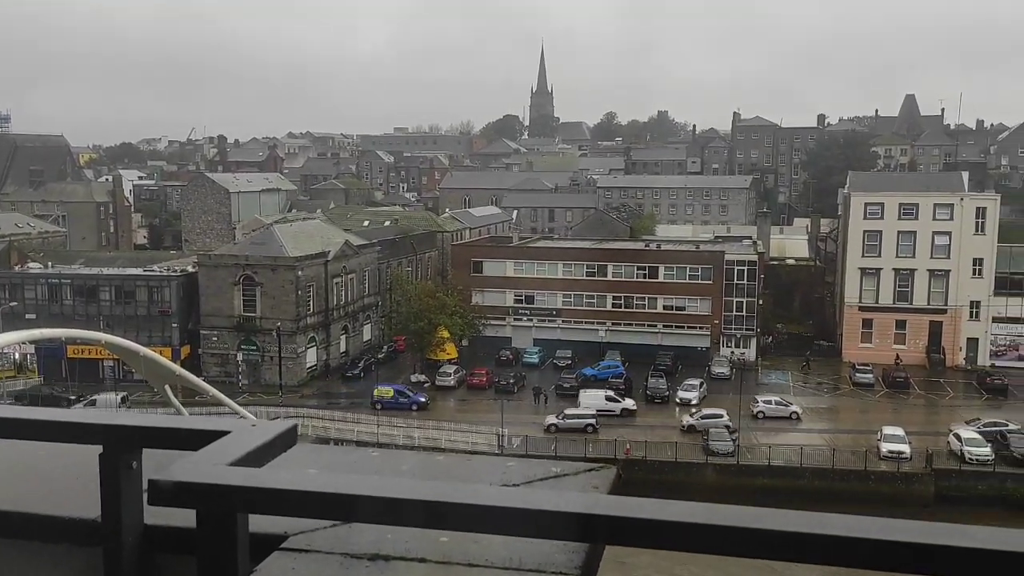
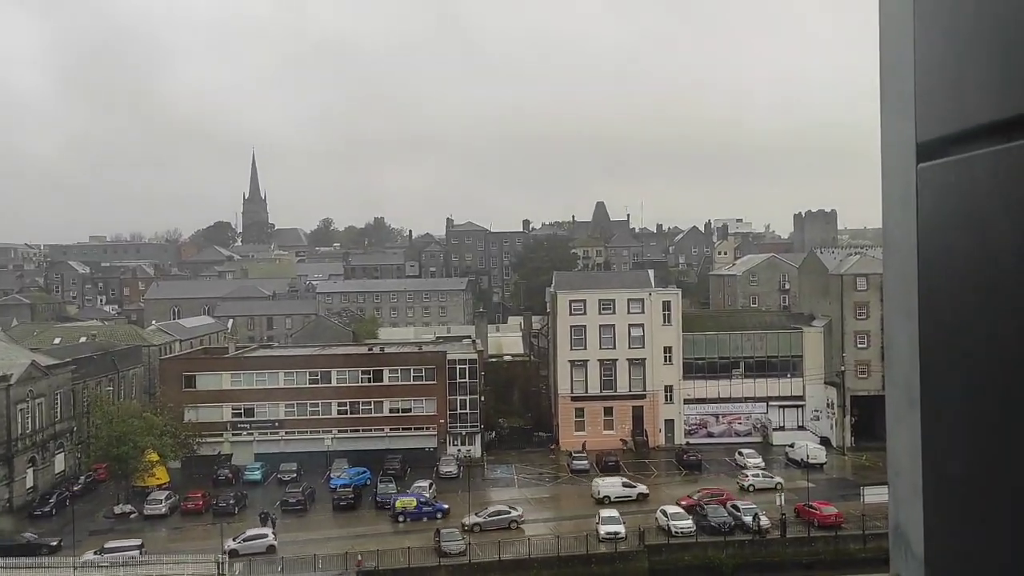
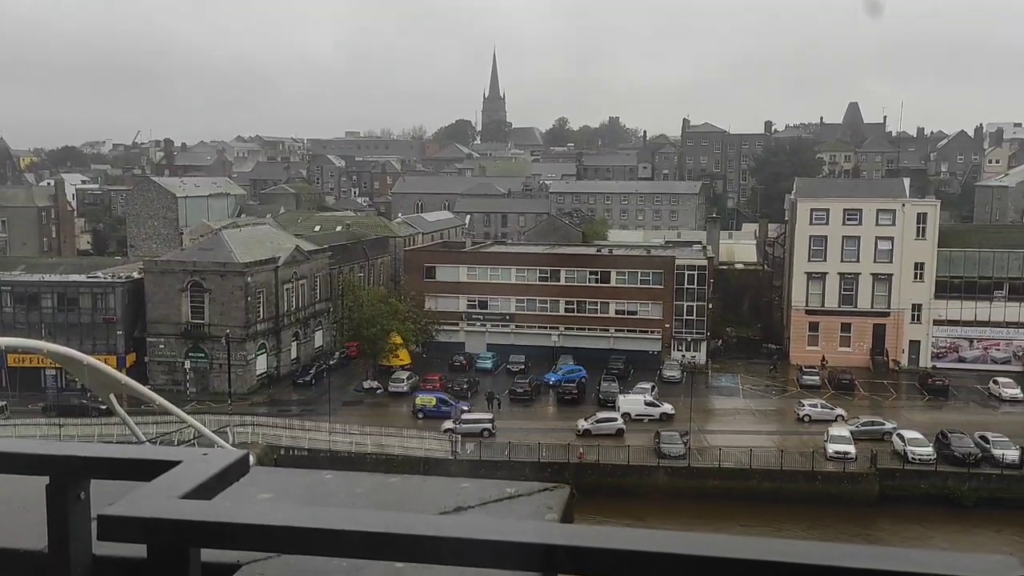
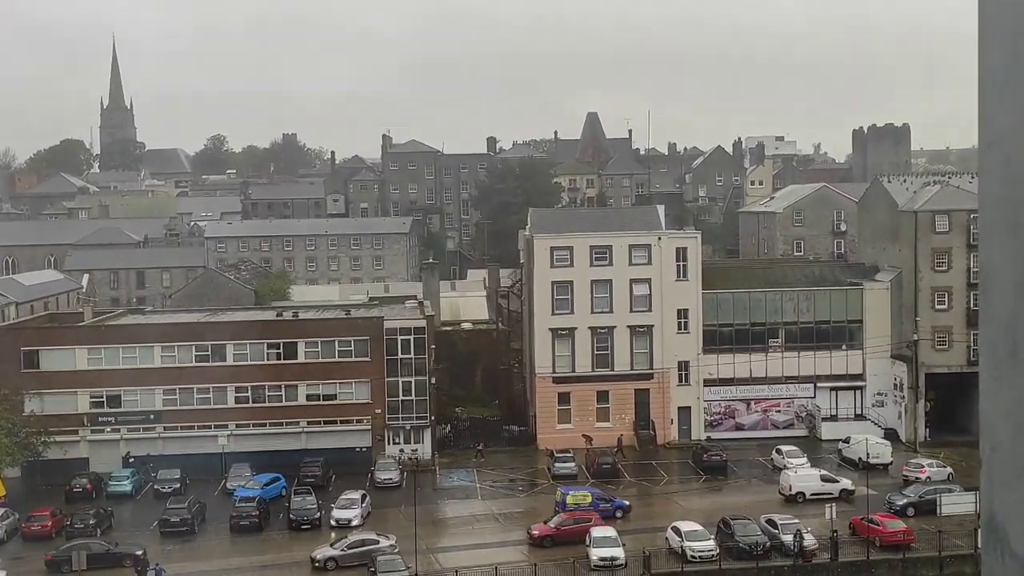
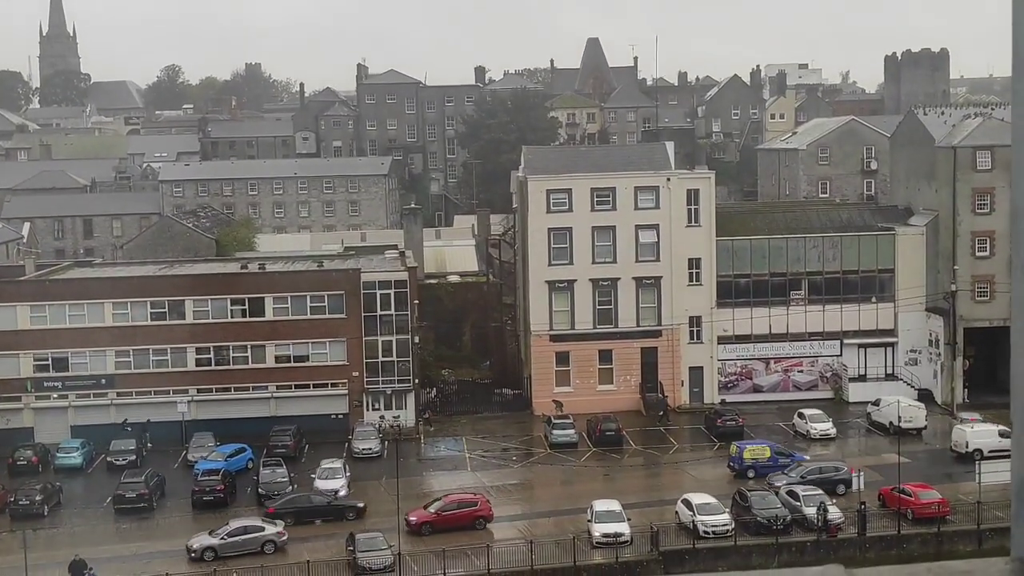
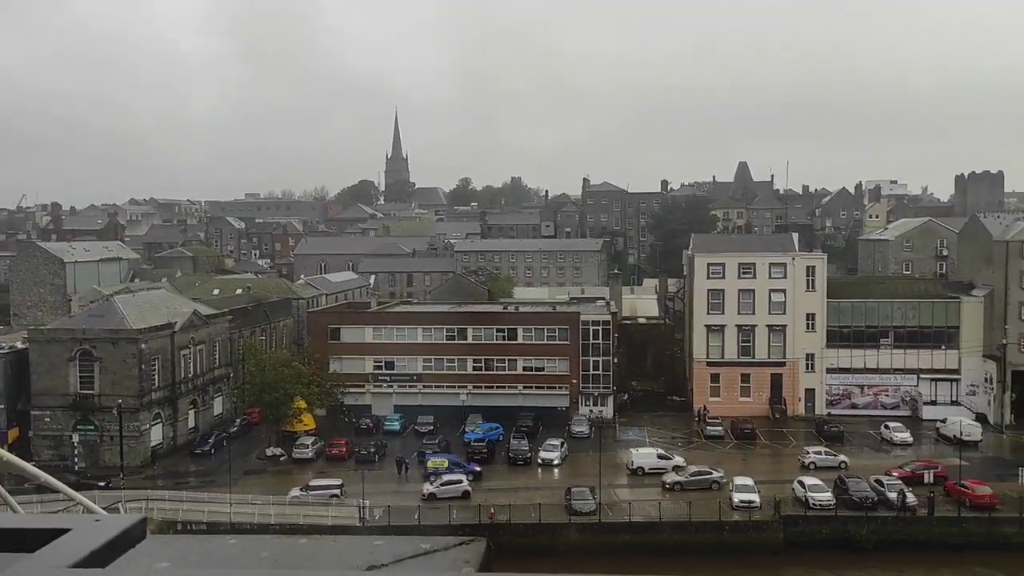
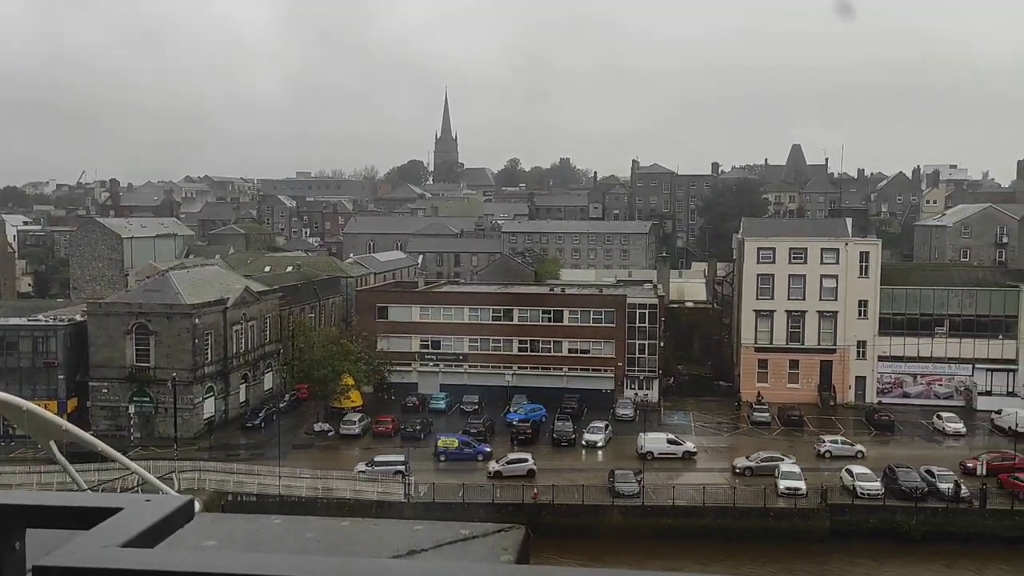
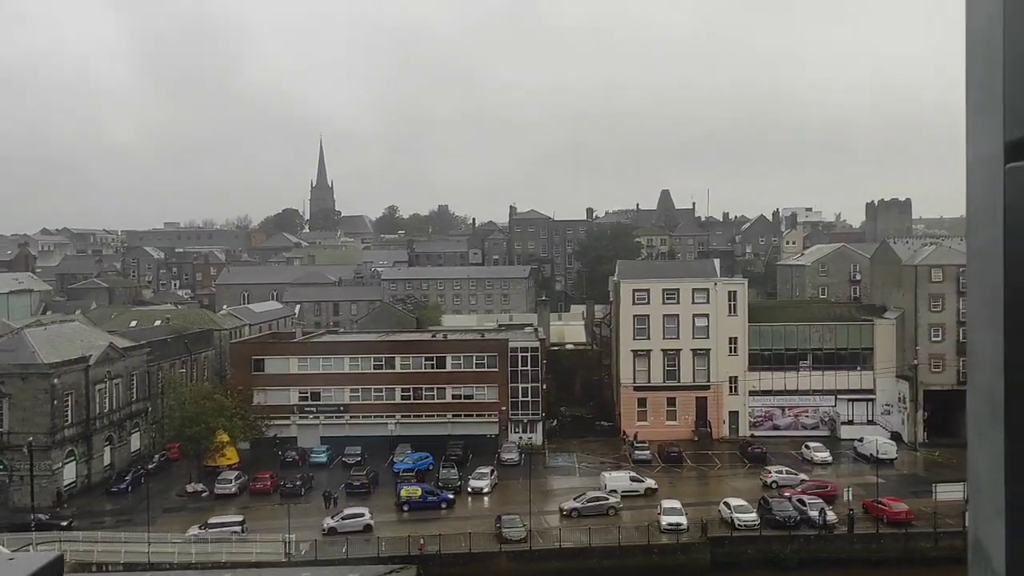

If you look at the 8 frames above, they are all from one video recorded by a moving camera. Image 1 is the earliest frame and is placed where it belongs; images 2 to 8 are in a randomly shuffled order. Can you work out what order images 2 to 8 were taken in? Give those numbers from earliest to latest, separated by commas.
3, 7, 6, 8, 2, 4, 5
